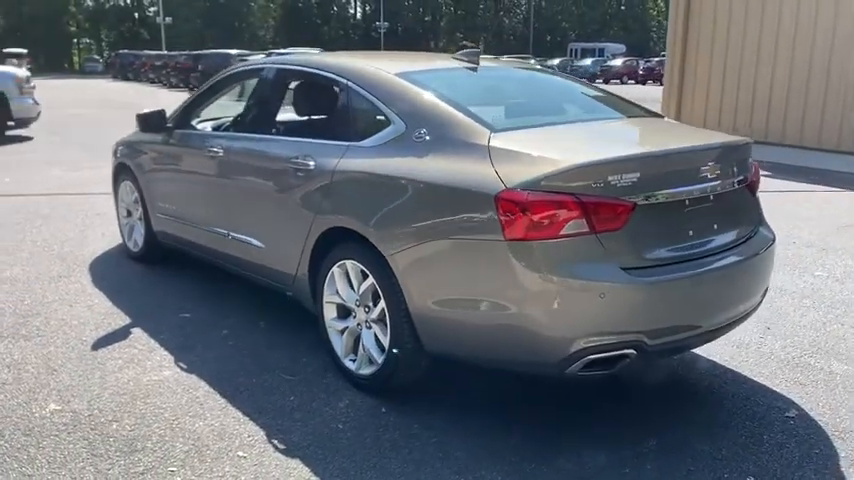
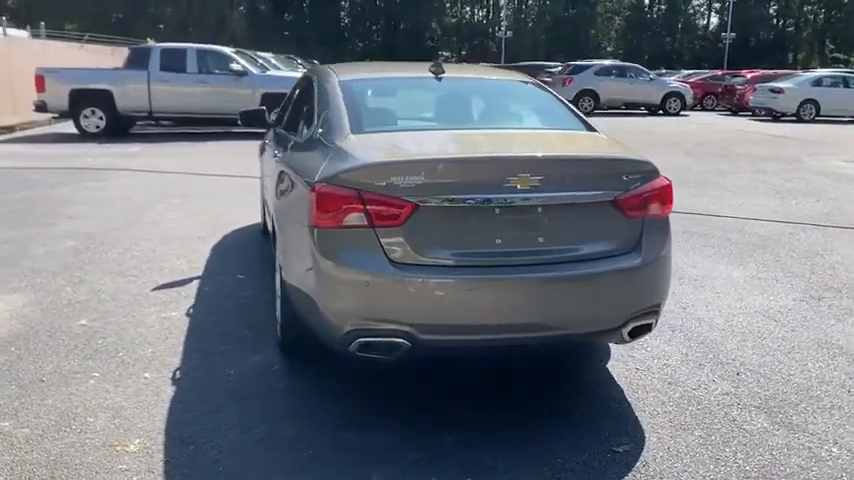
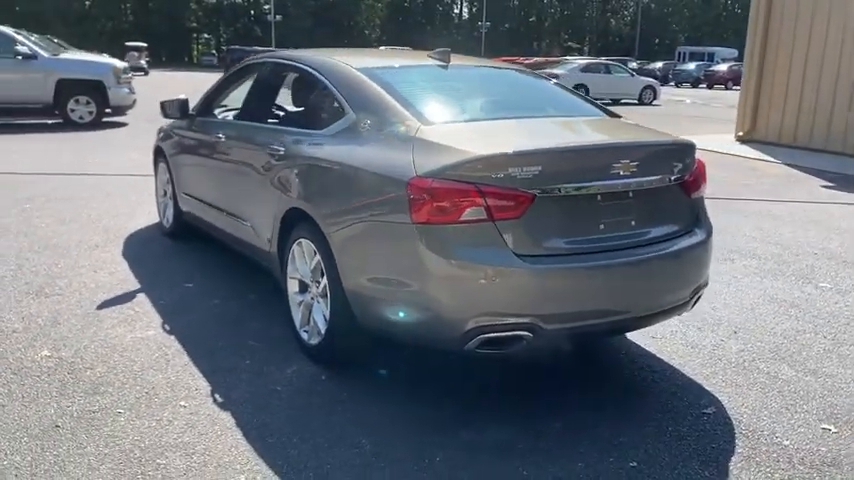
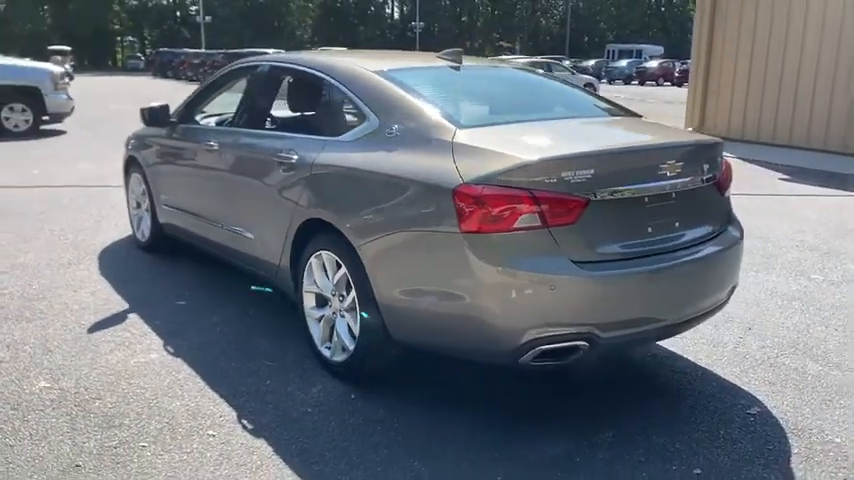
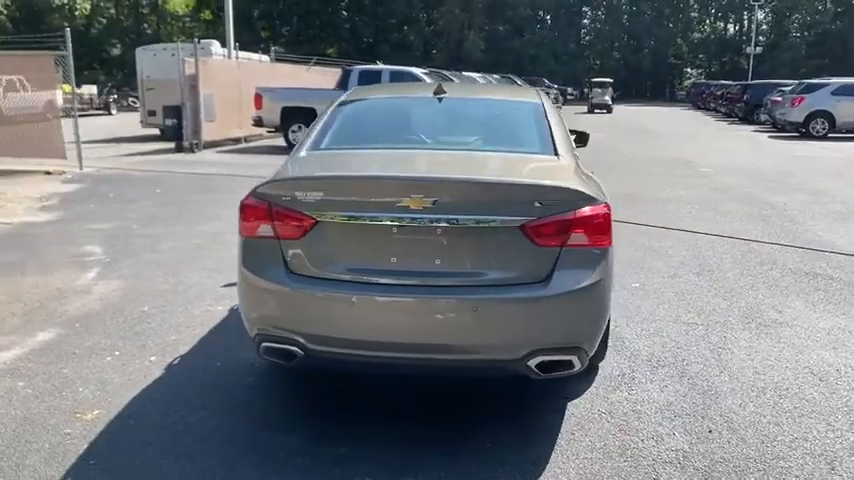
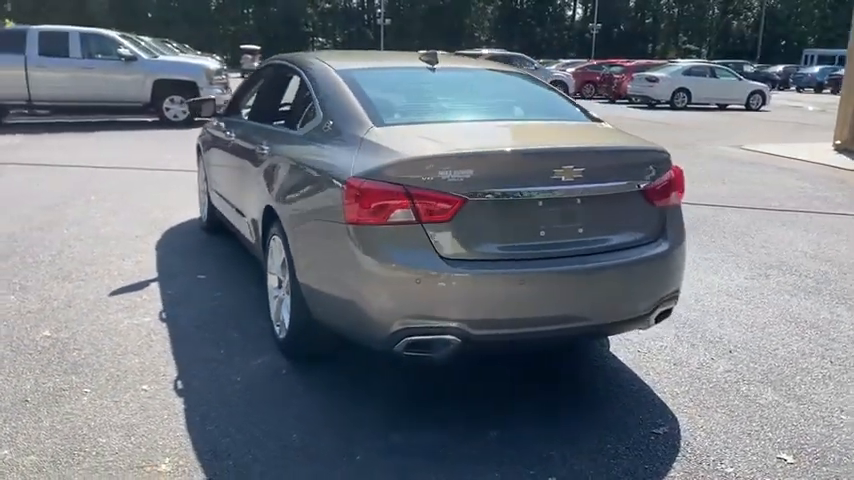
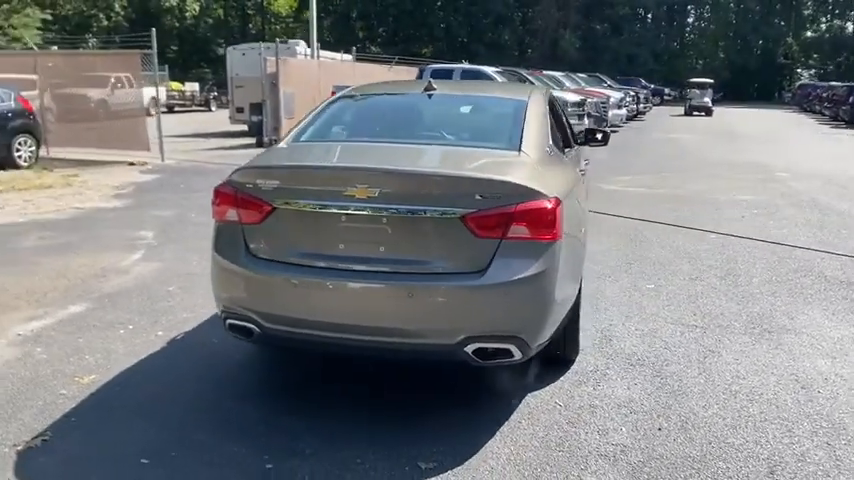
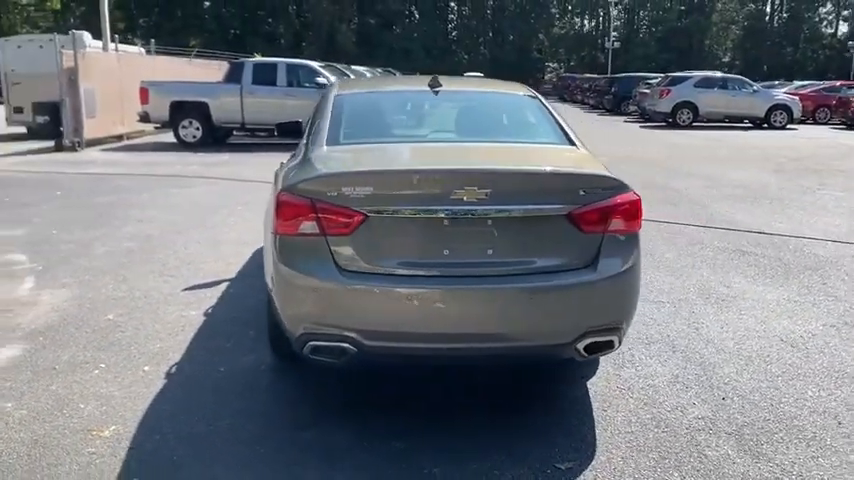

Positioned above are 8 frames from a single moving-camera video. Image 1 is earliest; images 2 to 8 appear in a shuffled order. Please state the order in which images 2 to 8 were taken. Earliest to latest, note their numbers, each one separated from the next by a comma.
4, 3, 6, 2, 8, 5, 7
